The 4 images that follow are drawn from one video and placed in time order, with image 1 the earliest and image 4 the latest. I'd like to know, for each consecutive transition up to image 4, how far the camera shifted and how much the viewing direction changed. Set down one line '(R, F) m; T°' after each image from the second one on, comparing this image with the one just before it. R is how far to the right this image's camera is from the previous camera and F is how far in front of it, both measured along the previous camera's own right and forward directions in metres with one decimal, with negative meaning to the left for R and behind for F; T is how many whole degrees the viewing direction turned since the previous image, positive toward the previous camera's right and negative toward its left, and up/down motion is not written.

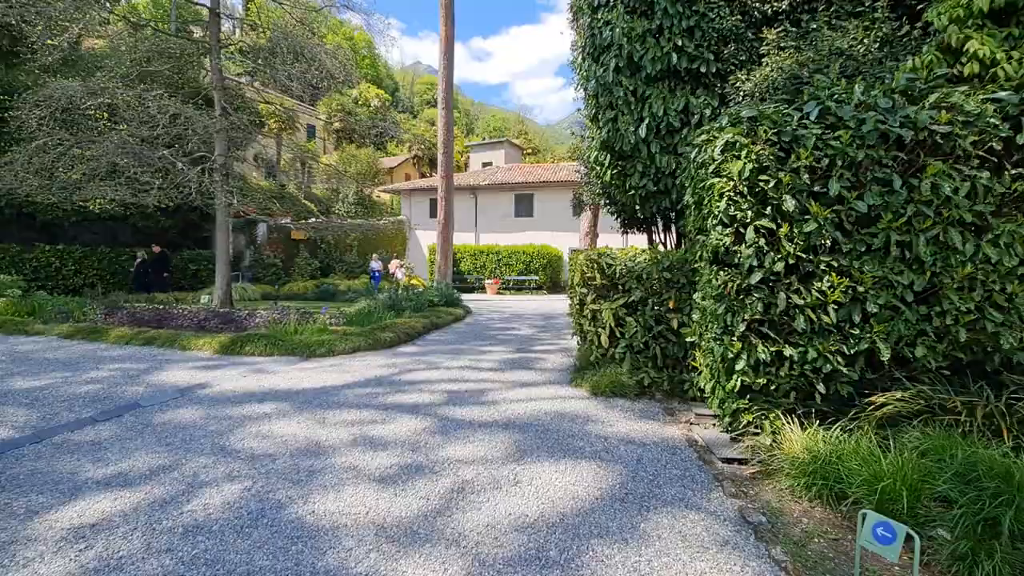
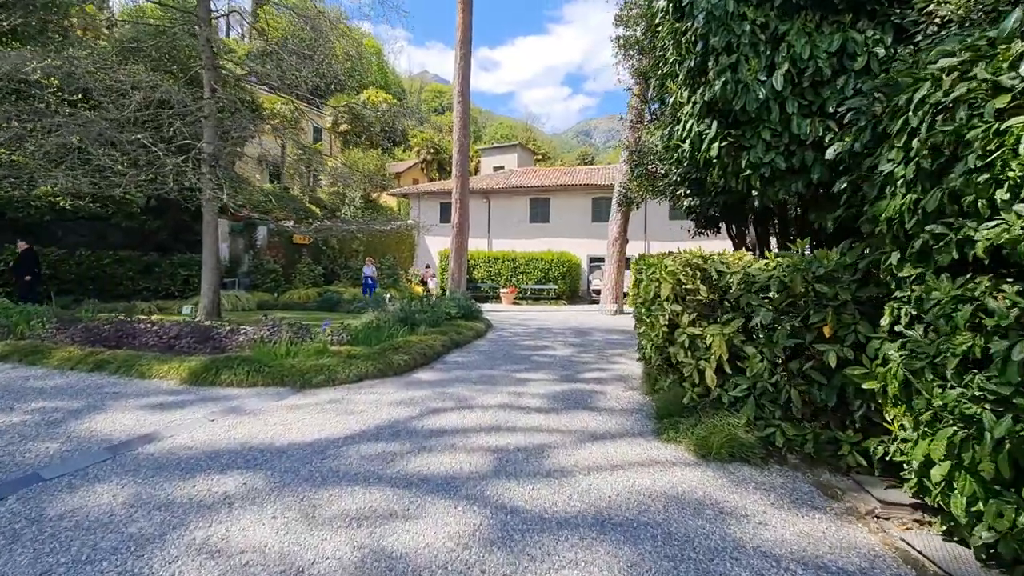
(-0.5, +1.5) m; -1°
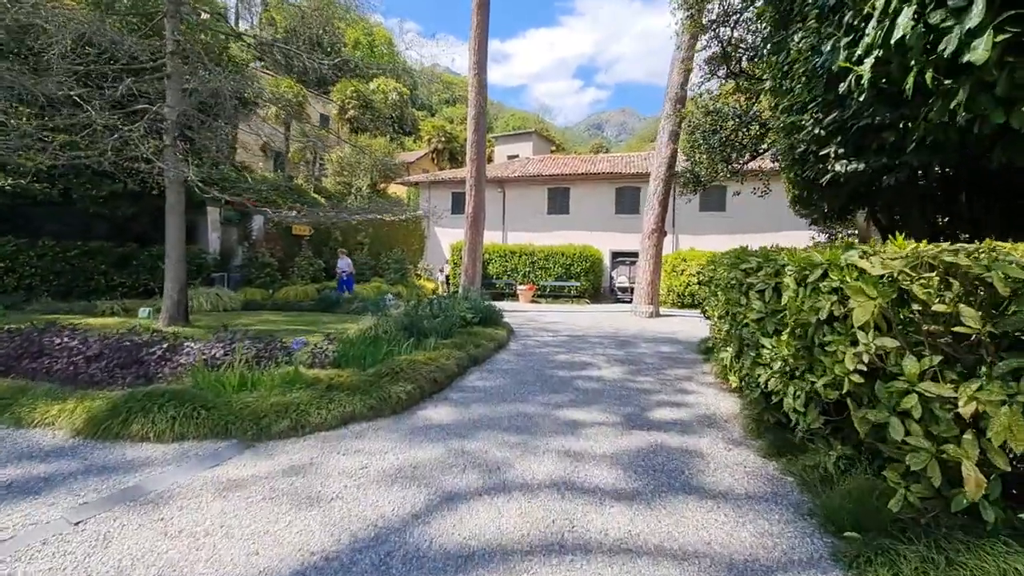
(-0.3, +1.8) m; -1°
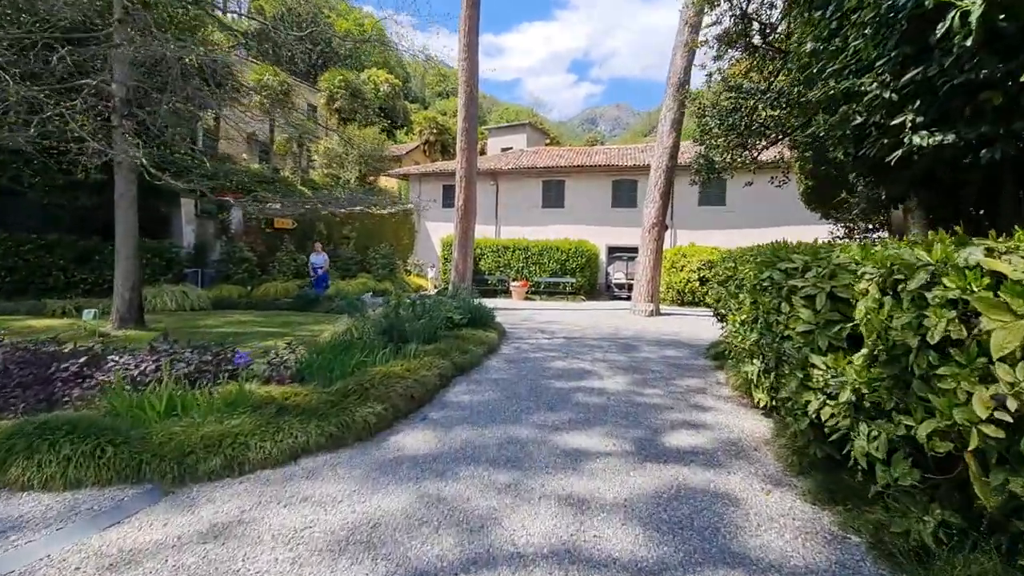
(0.0, +0.7) m; +1°
